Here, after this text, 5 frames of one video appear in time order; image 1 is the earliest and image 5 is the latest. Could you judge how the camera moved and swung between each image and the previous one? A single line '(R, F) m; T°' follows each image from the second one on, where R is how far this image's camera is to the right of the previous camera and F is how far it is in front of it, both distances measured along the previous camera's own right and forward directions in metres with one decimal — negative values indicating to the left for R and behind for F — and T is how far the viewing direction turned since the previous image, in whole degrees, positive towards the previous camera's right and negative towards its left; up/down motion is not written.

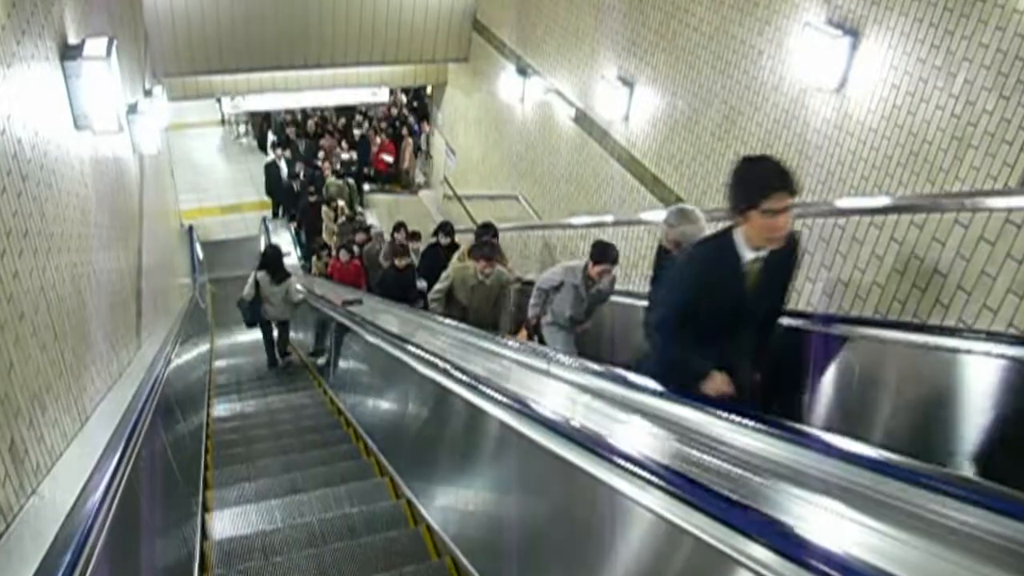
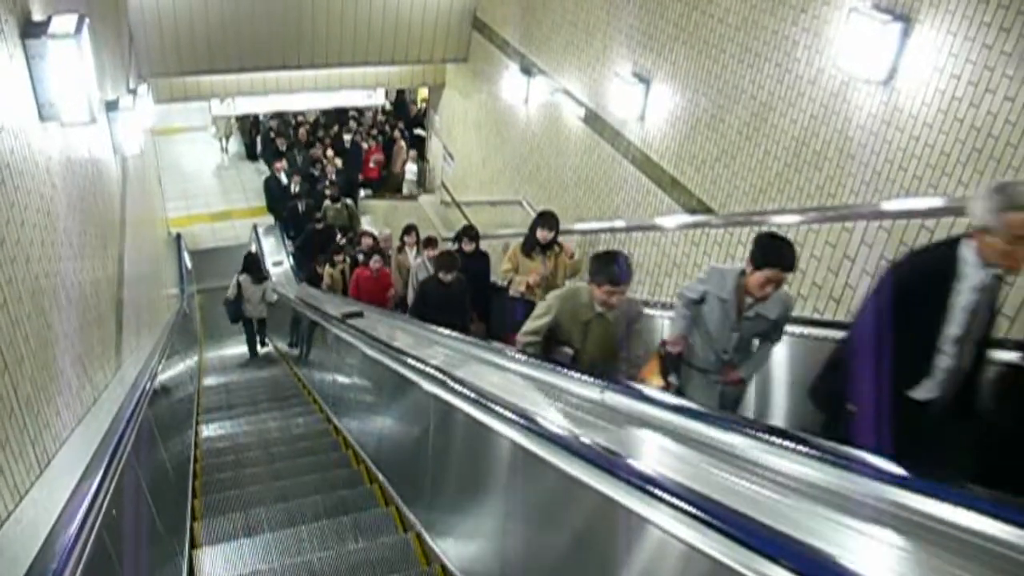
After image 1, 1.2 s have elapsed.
(-0.1, +0.4) m; +1°
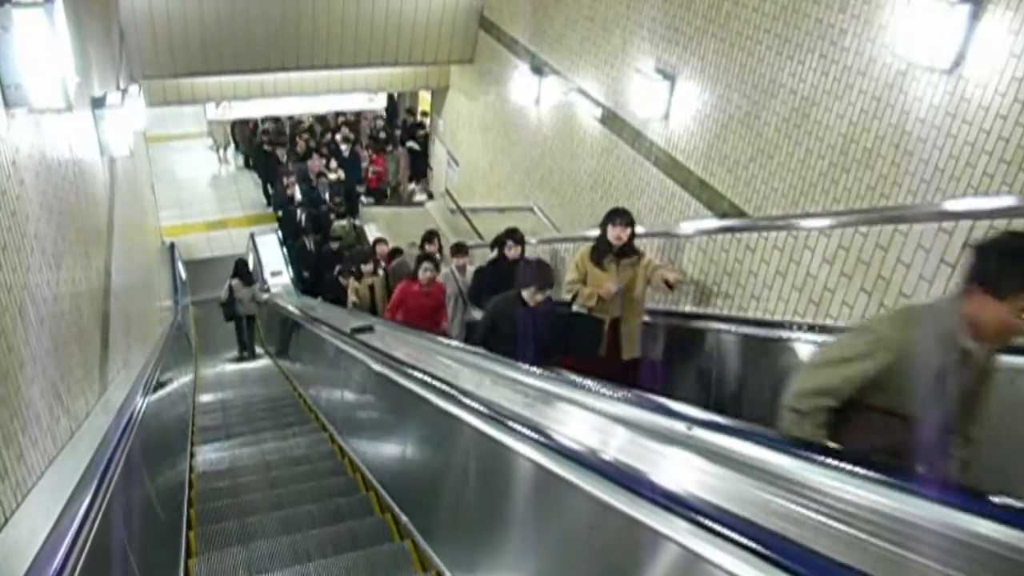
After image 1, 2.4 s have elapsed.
(-0.1, +0.4) m; 0°
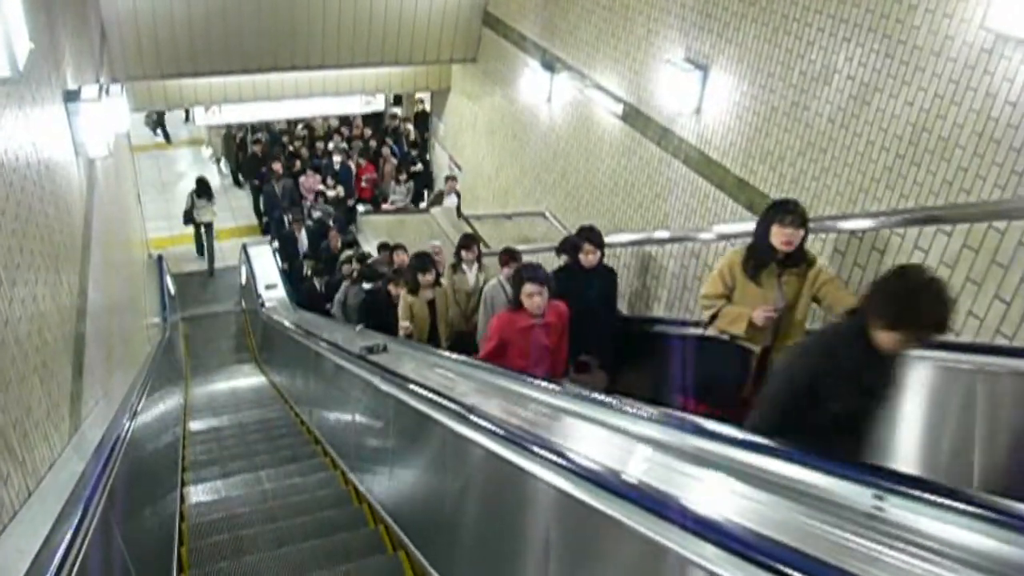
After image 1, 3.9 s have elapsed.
(-0.2, +0.5) m; +1°
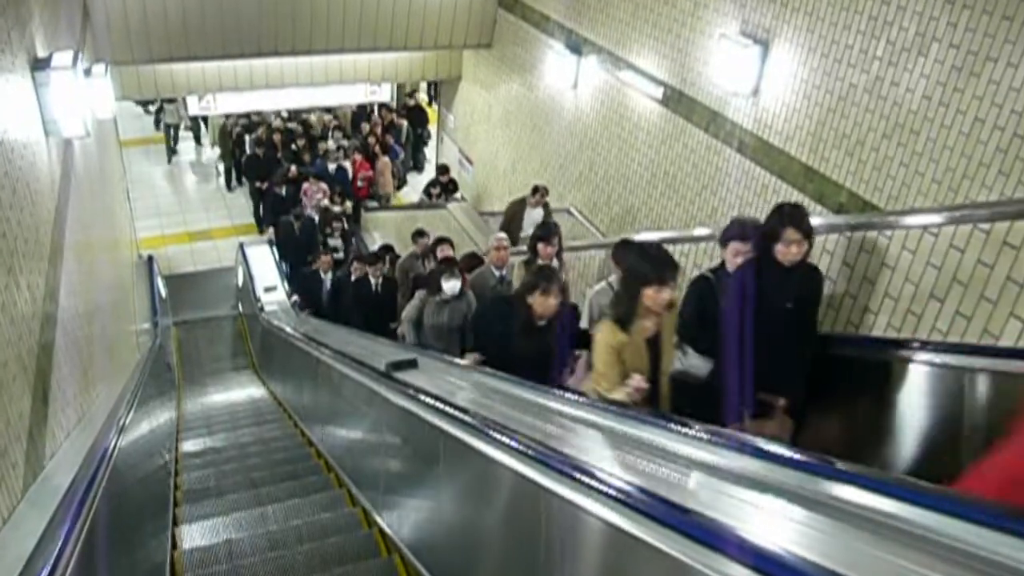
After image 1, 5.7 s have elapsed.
(-0.2, +0.6) m; 0°
